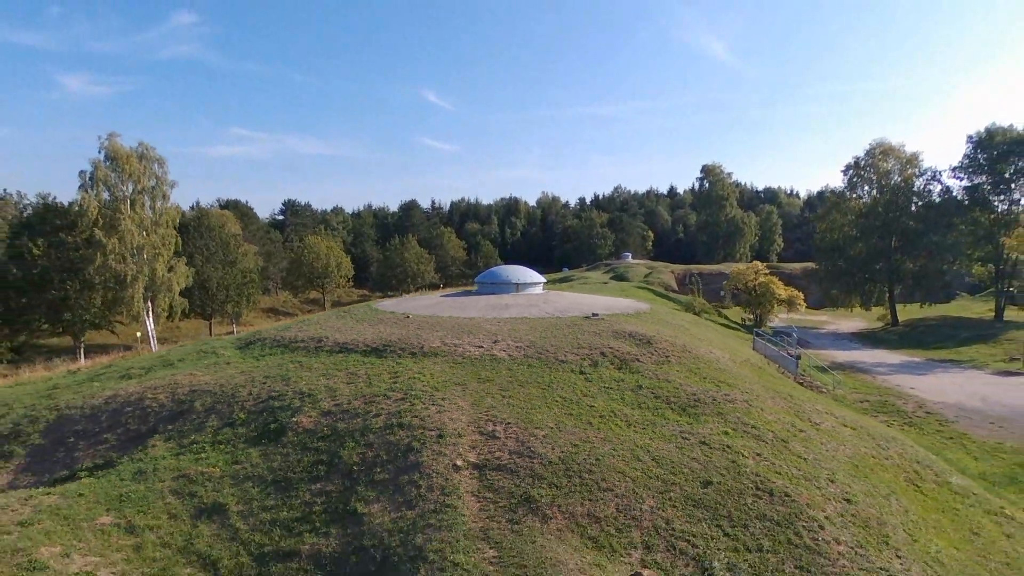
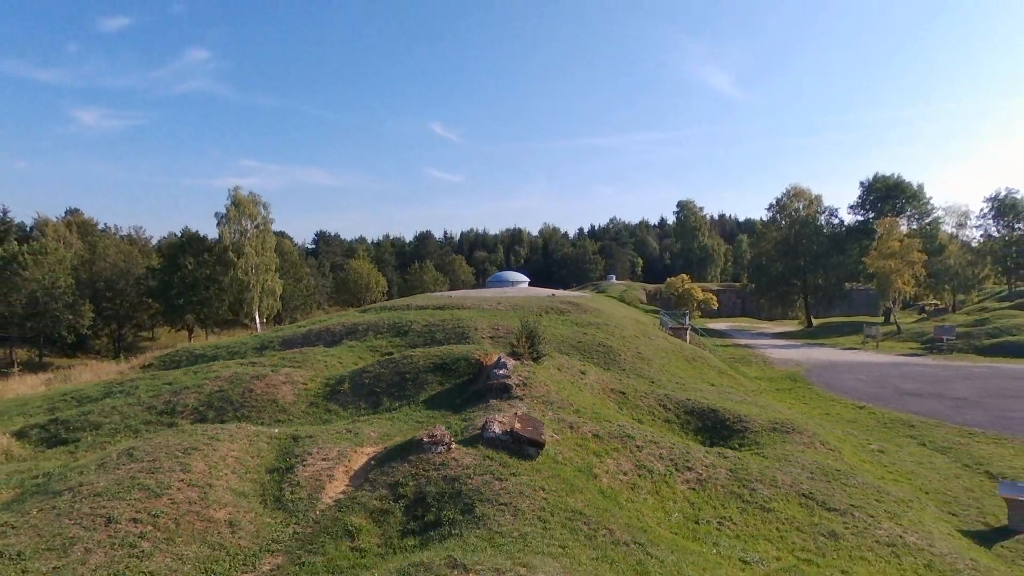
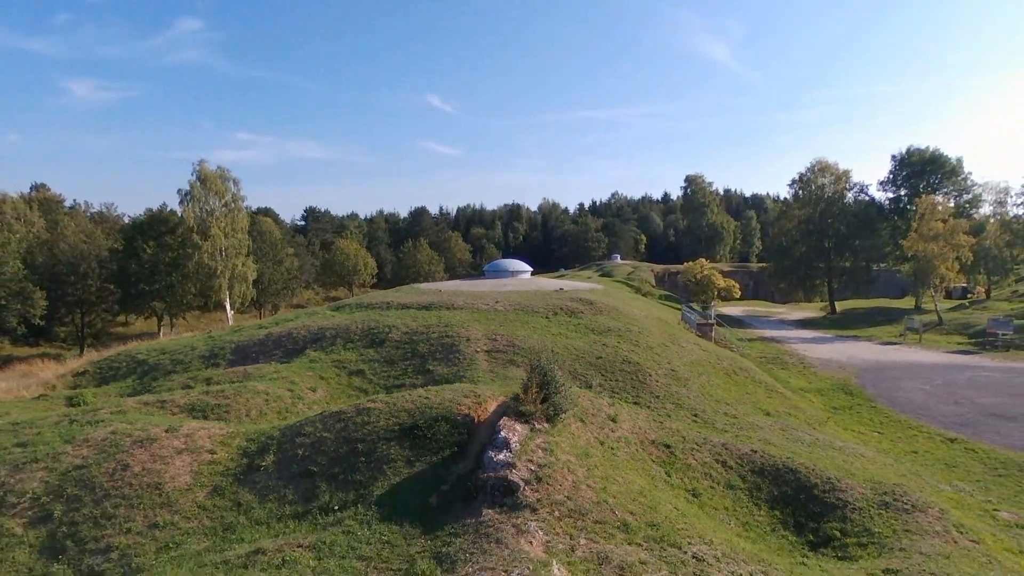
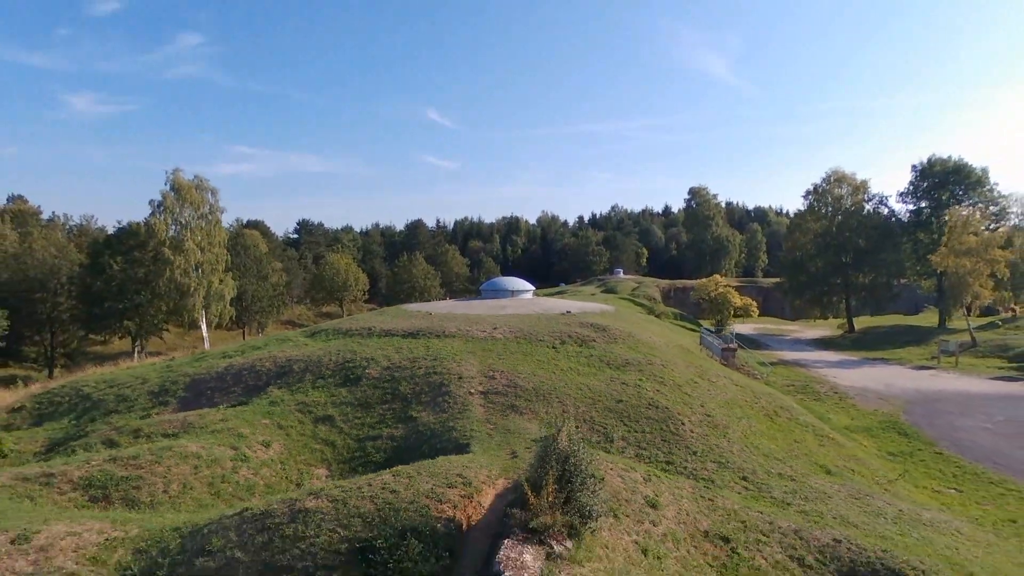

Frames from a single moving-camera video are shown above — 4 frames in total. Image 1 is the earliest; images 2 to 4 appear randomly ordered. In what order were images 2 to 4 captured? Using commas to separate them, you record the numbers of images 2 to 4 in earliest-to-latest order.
4, 3, 2
